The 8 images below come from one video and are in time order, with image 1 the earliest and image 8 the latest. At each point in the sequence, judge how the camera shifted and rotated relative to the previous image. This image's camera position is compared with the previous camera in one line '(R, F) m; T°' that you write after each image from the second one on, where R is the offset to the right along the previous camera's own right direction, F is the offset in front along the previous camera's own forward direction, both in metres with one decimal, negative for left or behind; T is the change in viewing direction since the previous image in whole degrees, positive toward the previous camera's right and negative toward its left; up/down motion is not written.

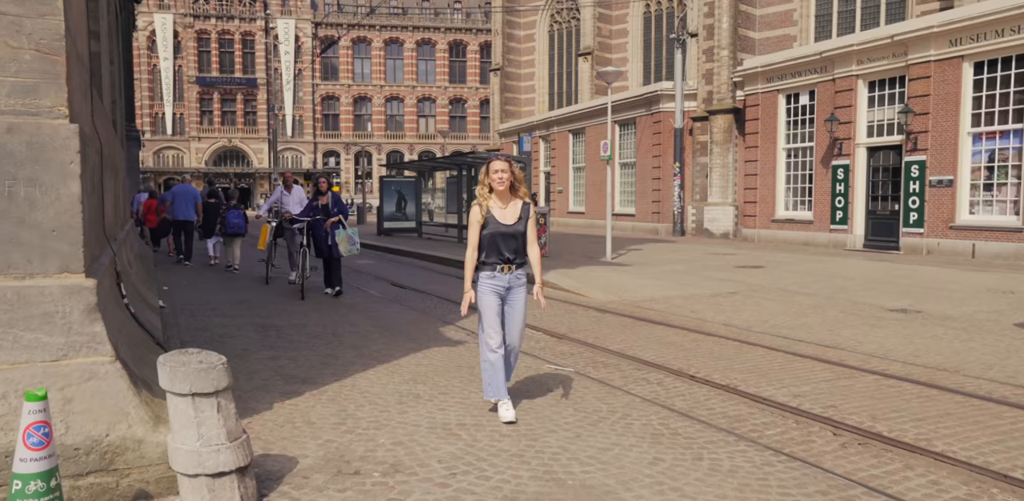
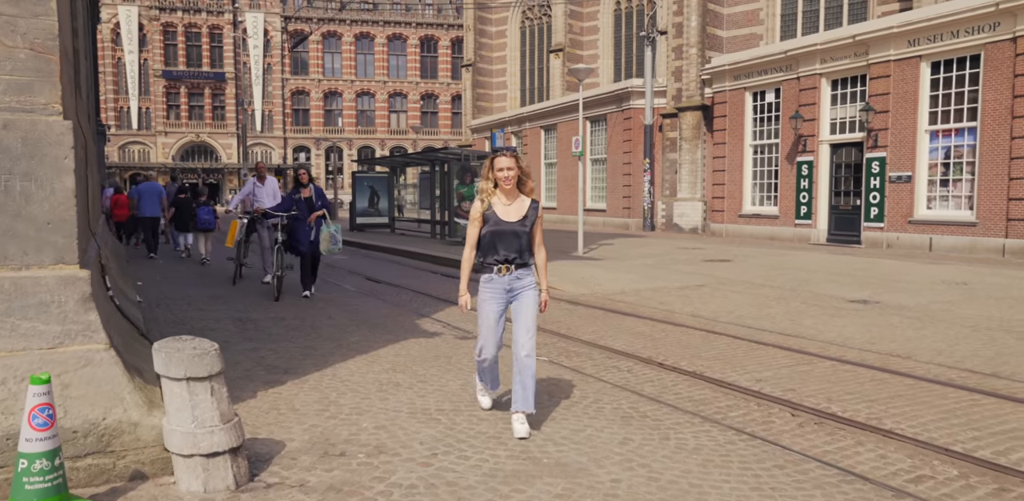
(0.0, -0.2) m; +2°
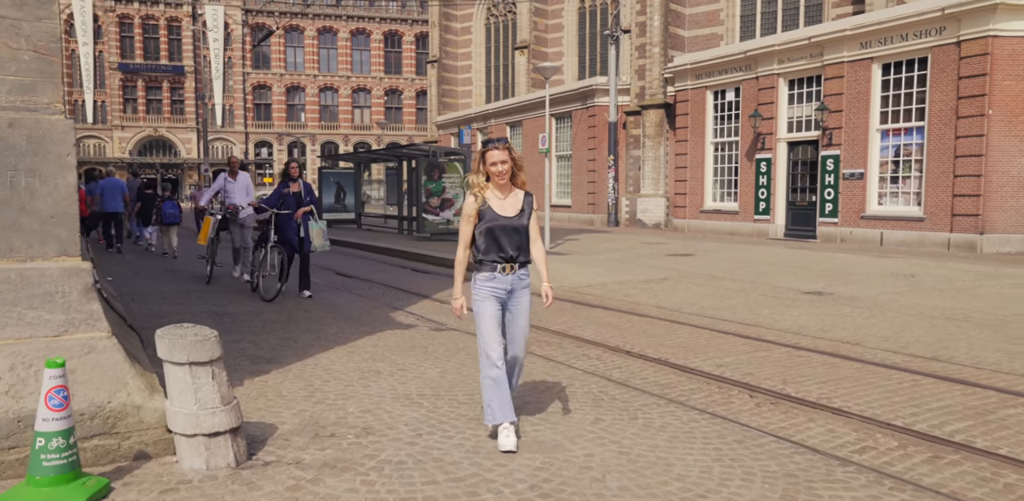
(-0.1, -0.3) m; +3°
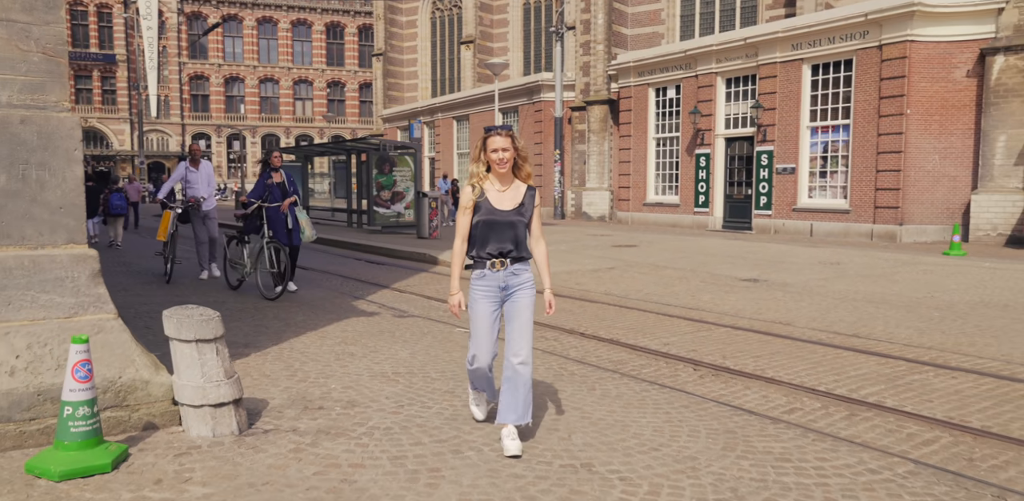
(-0.2, -0.5) m; +4°
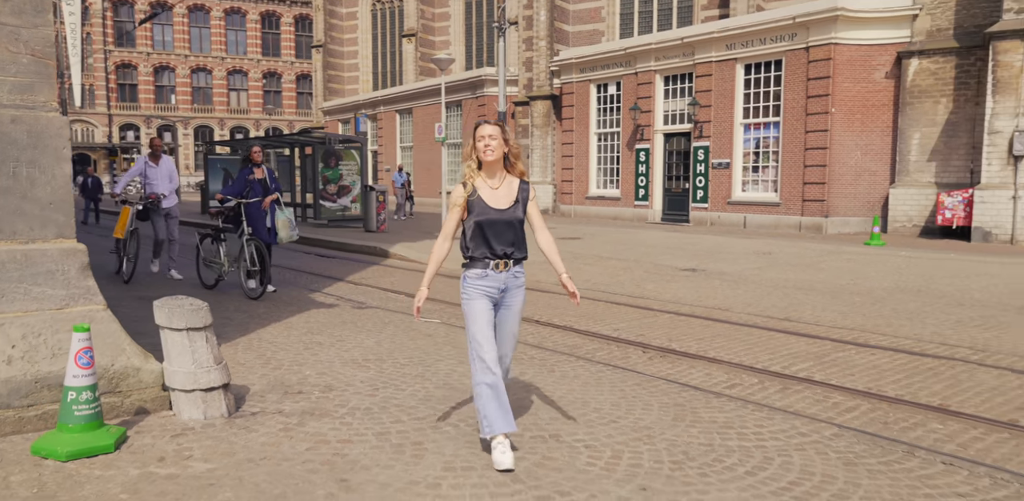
(-0.2, -0.4) m; +4°
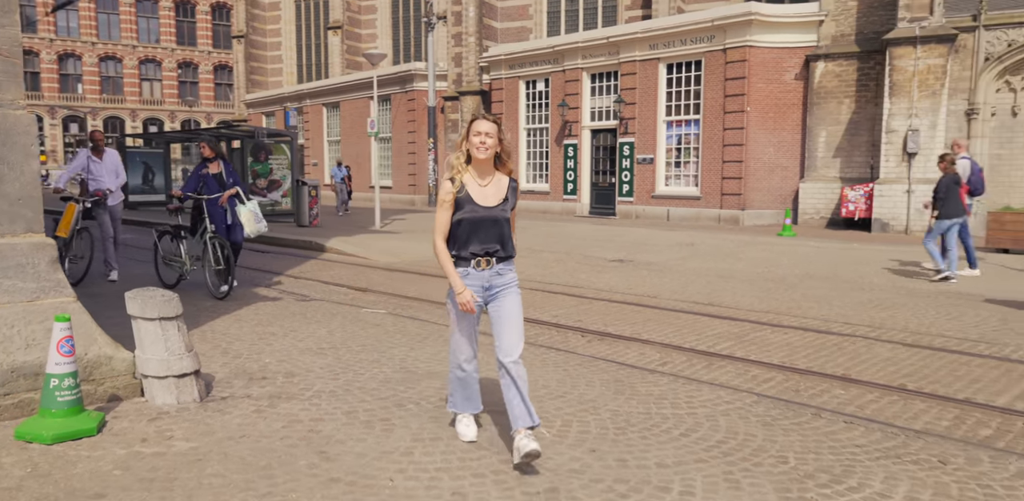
(-0.2, -0.4) m; +5°
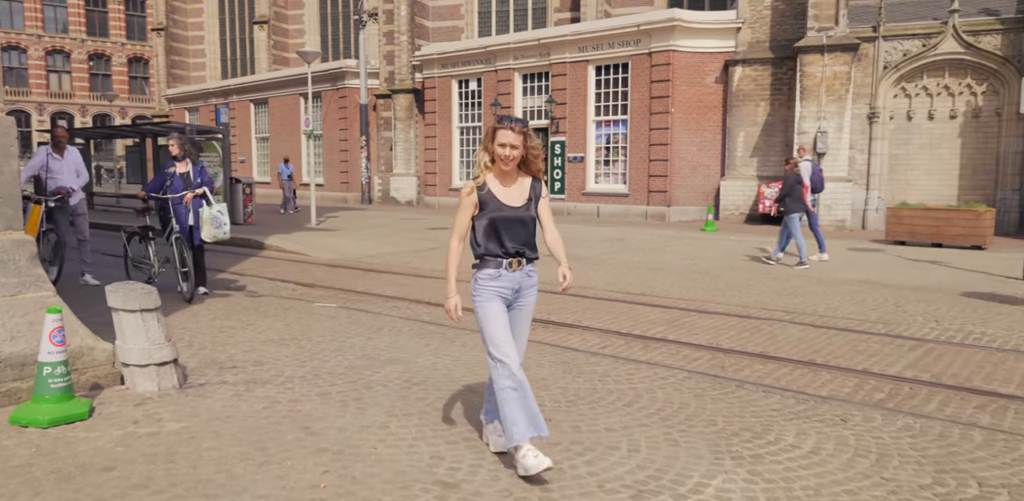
(-0.2, -0.5) m; +5°
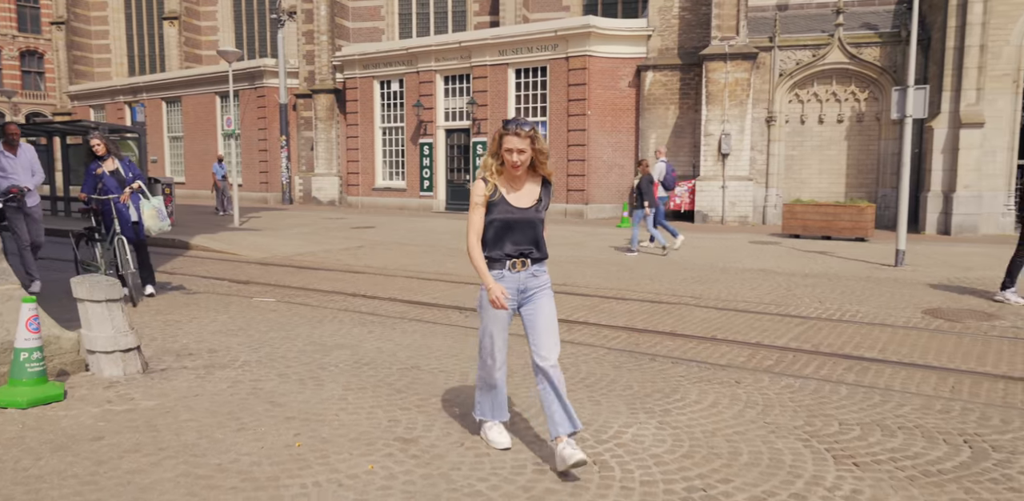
(-0.2, -0.6) m; +6°
